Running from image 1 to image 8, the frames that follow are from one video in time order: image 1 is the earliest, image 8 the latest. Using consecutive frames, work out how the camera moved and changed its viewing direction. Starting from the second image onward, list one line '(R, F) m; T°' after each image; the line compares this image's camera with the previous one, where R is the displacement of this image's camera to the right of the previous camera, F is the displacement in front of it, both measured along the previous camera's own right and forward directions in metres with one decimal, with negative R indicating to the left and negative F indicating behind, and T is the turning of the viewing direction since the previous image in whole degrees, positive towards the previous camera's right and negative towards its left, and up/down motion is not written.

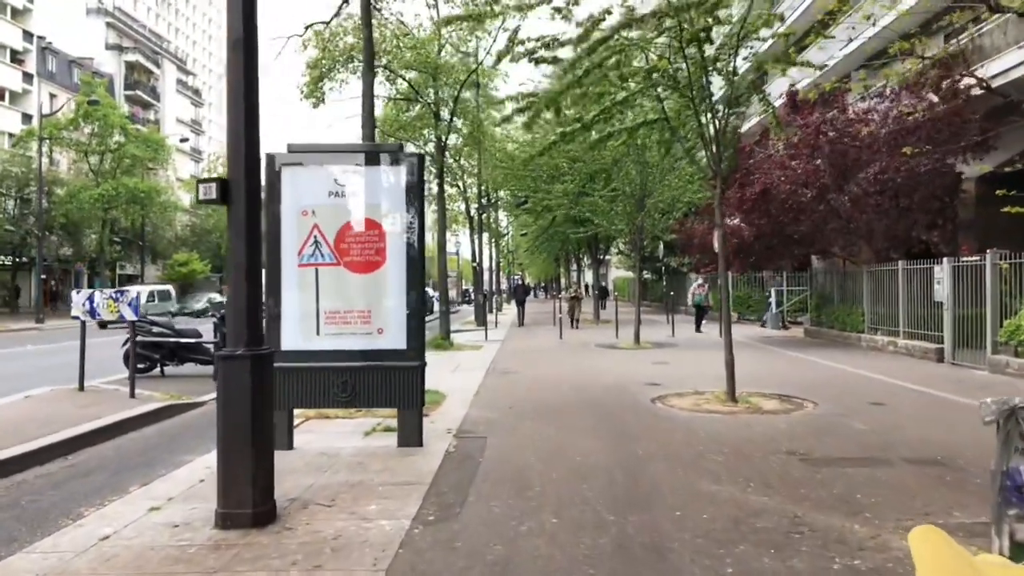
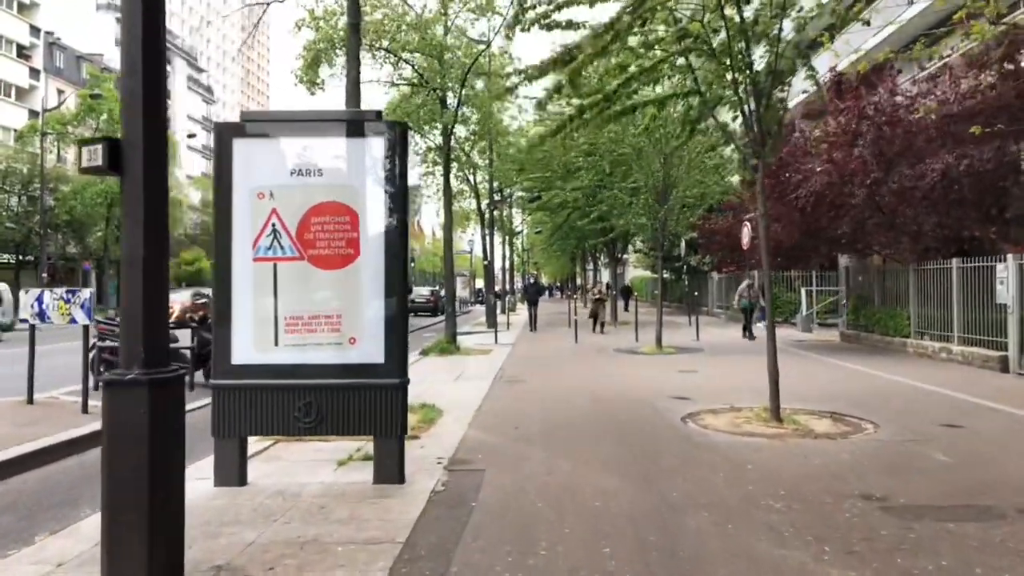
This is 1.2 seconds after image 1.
(+0.1, +1.5) m; -1°
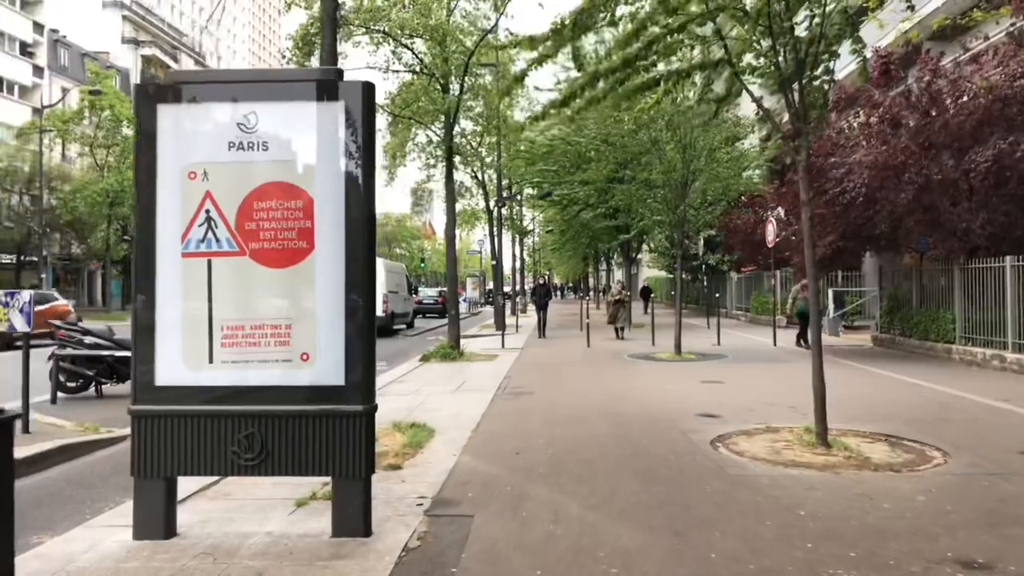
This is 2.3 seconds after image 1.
(+0.1, +1.3) m; -1°
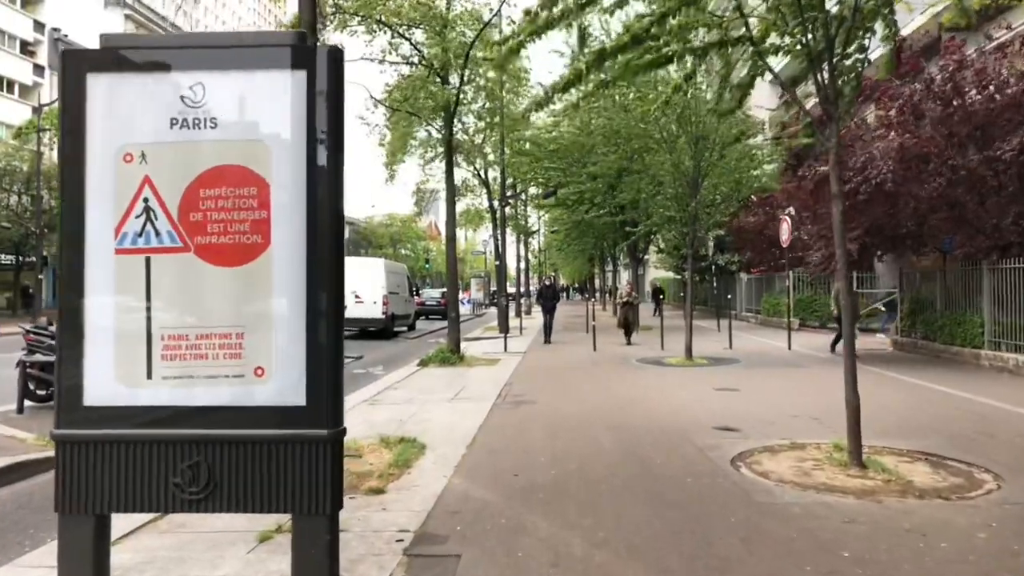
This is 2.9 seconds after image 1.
(+0.1, +0.8) m; 0°
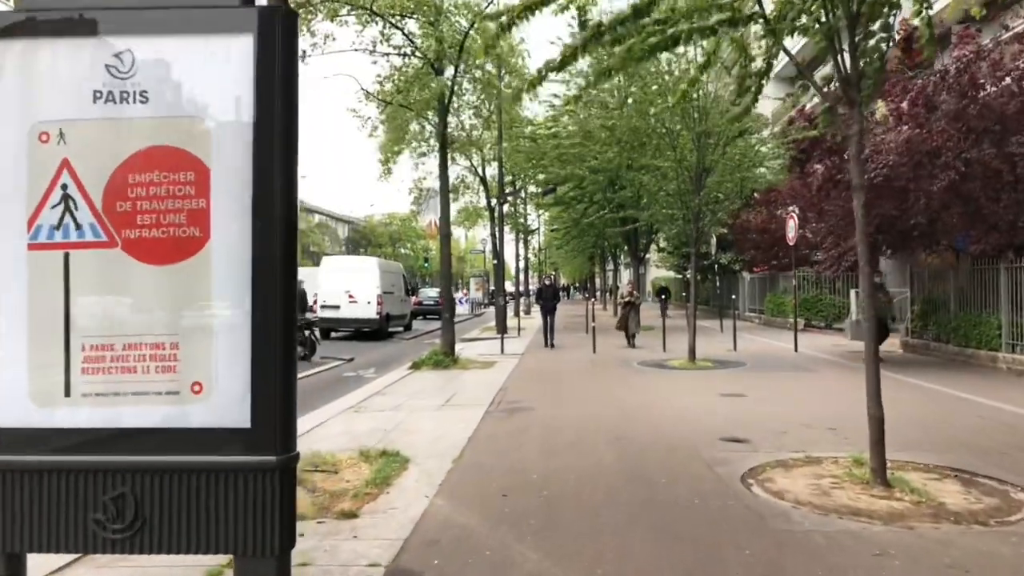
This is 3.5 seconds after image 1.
(+0.1, +0.6) m; 0°
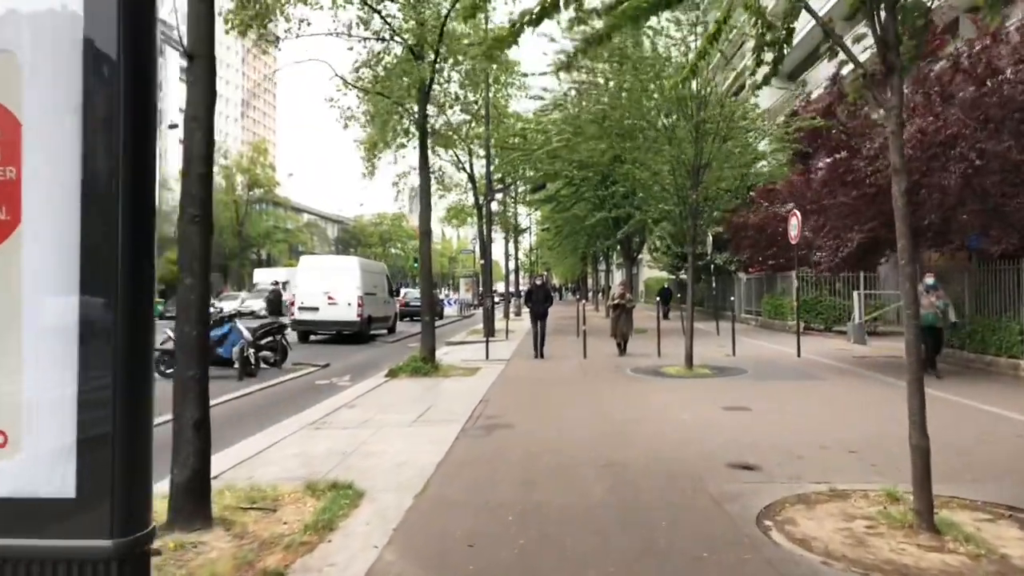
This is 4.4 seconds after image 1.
(+0.2, +1.1) m; +1°
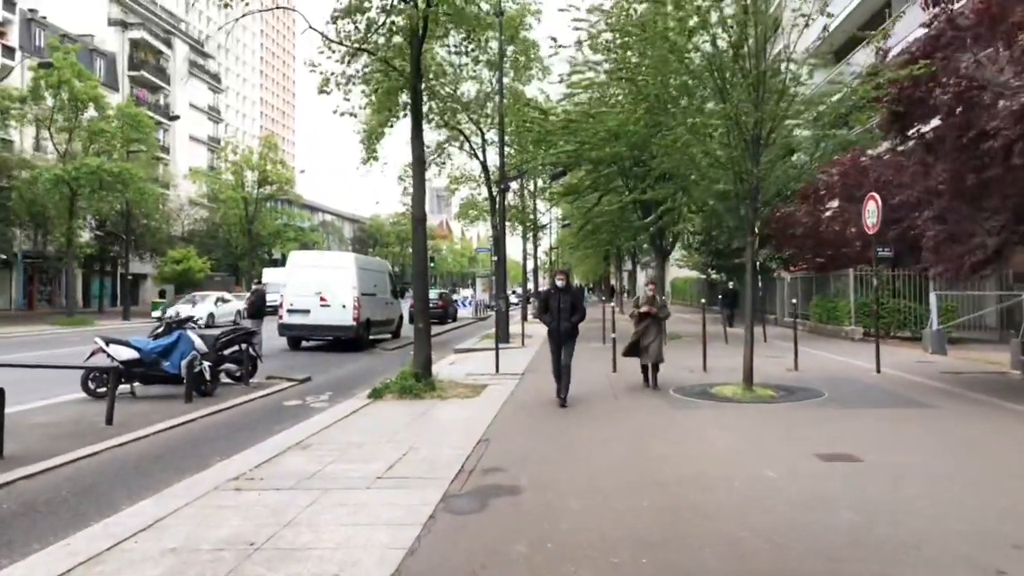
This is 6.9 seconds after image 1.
(+0.1, +2.9) m; -2°
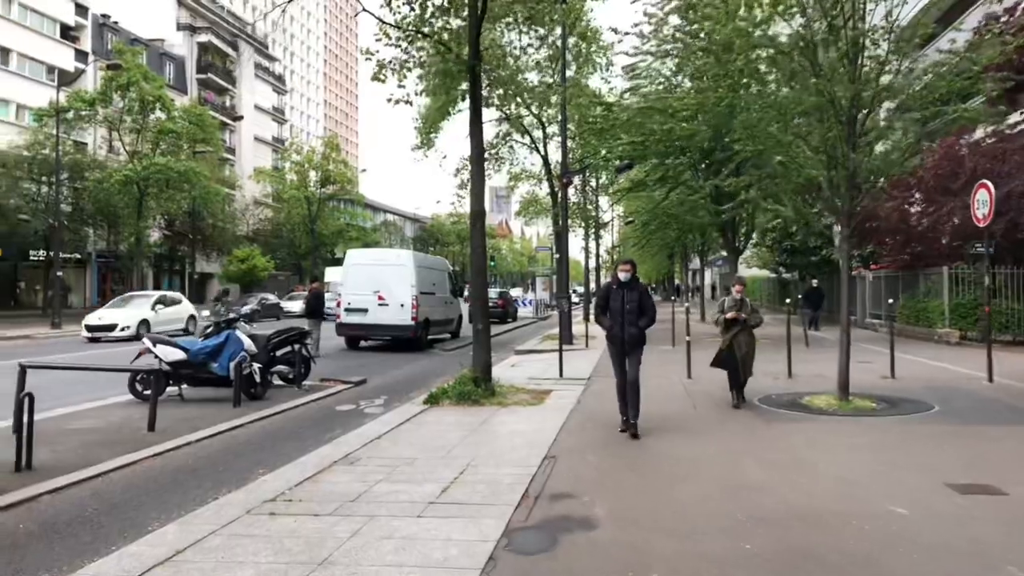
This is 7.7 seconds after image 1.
(-0.1, +0.9) m; -5°
